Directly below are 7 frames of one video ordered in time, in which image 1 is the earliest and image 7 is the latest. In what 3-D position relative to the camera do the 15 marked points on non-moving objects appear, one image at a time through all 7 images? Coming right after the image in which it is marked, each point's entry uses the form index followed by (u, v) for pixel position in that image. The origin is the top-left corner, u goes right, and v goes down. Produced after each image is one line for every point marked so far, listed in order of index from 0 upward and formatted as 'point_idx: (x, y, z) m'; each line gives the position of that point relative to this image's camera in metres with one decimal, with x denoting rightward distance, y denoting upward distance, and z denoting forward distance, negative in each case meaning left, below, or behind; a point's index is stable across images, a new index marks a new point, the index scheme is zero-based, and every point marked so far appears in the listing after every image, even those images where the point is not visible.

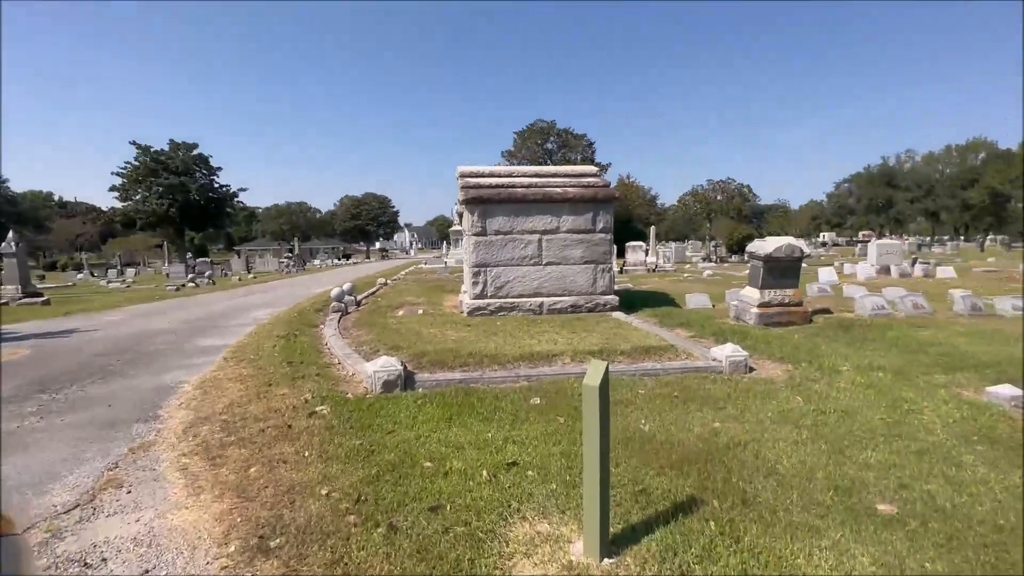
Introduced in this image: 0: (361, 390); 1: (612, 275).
0: (-1.6, -1.1, +5.0) m
1: (+2.1, +0.3, +9.8) m
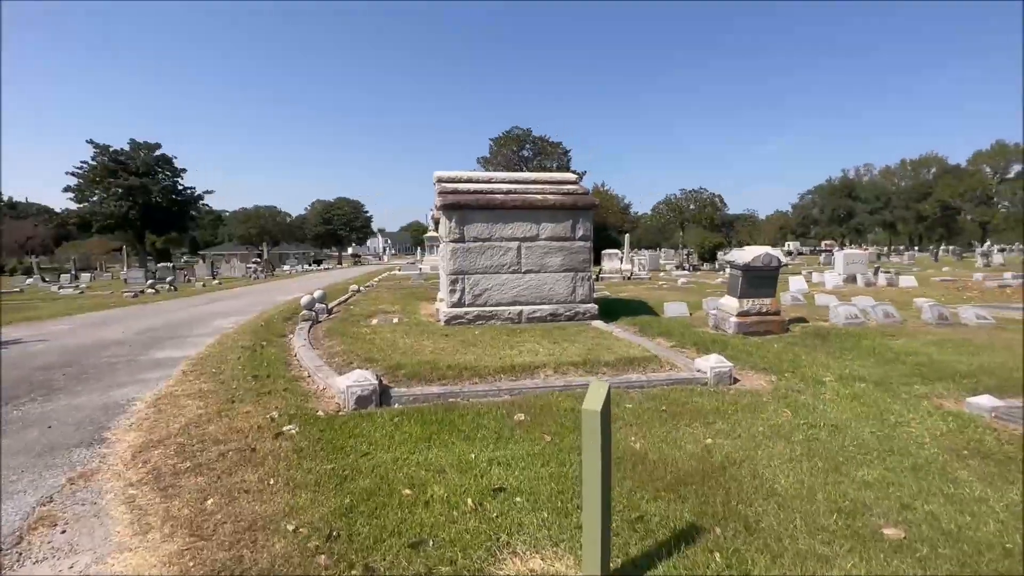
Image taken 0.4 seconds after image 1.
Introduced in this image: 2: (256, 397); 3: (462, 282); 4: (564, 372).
0: (-1.8, -1.2, +4.7) m
1: (+1.6, +0.1, +9.7) m
2: (-2.6, -1.1, +4.7) m
3: (-1.0, +0.1, +9.3) m
4: (+0.6, -1.0, +5.6) m
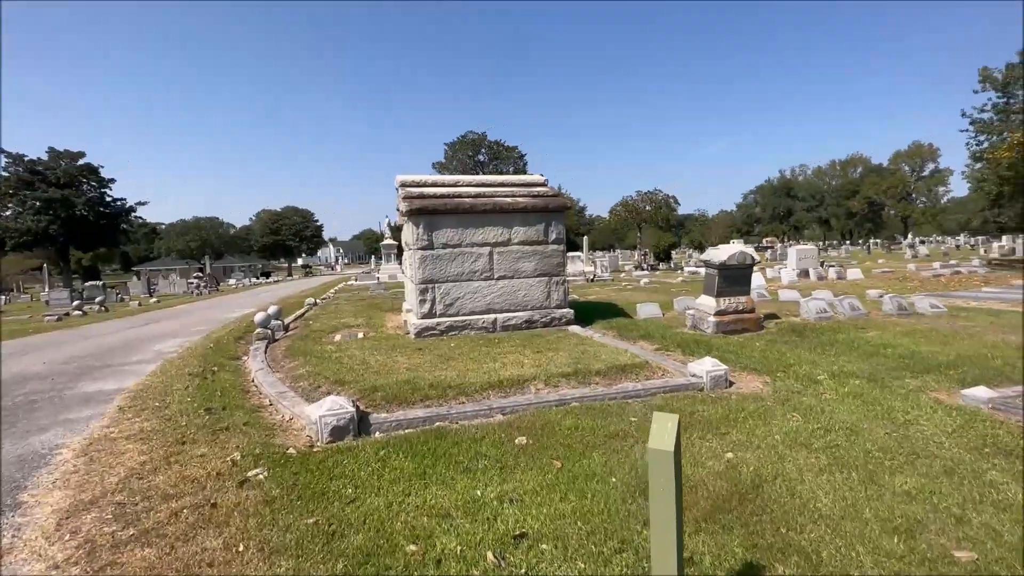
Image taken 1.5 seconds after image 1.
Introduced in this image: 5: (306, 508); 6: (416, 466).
0: (-1.8, -1.3, +4.1) m
1: (+1.1, 0.0, +9.5) m
2: (-2.6, -1.3, +4.1) m
3: (-1.5, -0.1, +8.7) m
4: (+0.5, -1.1, +5.2) m
5: (-1.2, -1.3, +2.9) m
6: (-0.7, -1.3, +3.4) m
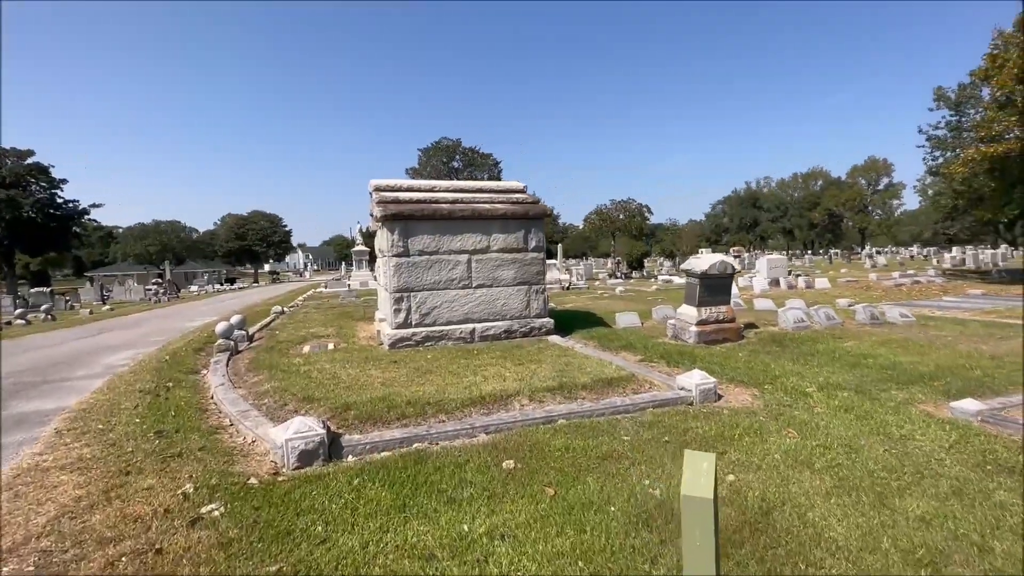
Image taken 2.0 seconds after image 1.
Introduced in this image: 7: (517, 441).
0: (-1.9, -1.4, +3.7) m
1: (+0.7, -0.2, +9.2) m
2: (-2.7, -1.4, +3.6) m
3: (-1.9, -0.2, +8.4) m
4: (+0.3, -1.2, +5.0) m
5: (-1.3, -1.4, +2.5) m
6: (-0.8, -1.4, +3.1) m
7: (0.0, -1.3, +3.9) m
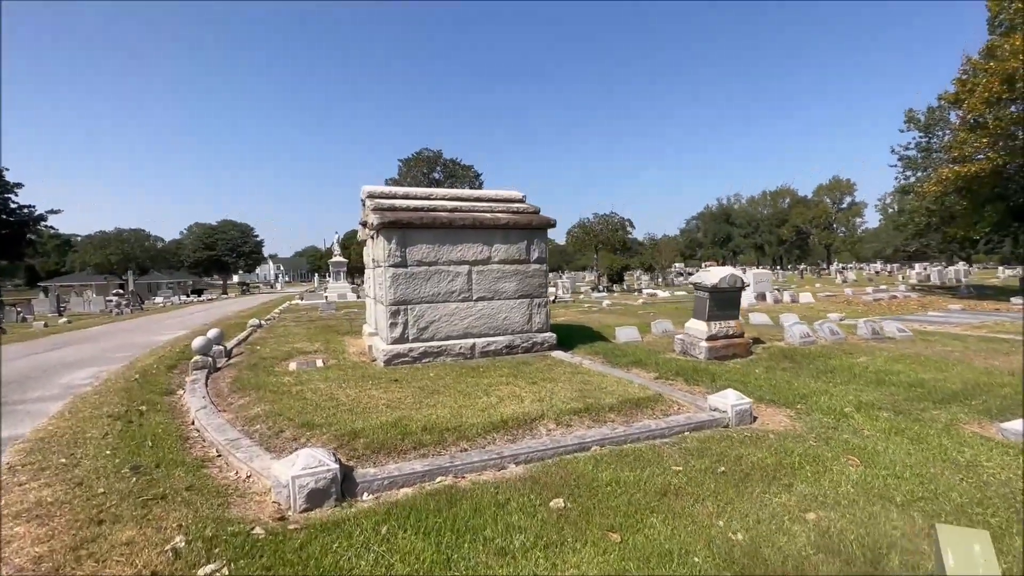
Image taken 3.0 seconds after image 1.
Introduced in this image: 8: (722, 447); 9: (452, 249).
0: (-1.6, -1.5, +3.2) m
1: (+0.7, -0.4, +8.9) m
2: (-2.4, -1.4, +3.1) m
3: (-1.8, -0.4, +7.9) m
4: (+0.5, -1.3, +4.6) m
5: (-0.9, -1.5, +2.0) m
6: (-0.4, -1.4, +2.6) m
7: (+0.3, -1.4, +3.5) m
8: (+1.8, -1.3, +4.0) m
9: (-1.0, +0.7, +8.2) m
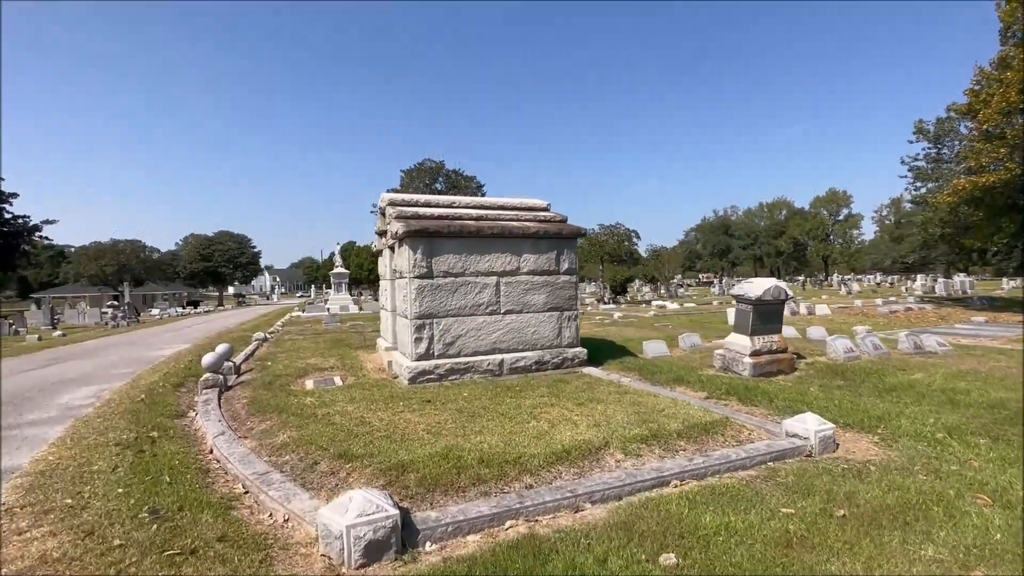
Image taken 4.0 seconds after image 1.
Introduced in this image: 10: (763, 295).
0: (-1.1, -1.6, +2.7) m
1: (+1.2, -0.6, +8.4) m
2: (-1.9, -1.5, +2.5) m
3: (-1.3, -0.6, +7.4) m
4: (+1.1, -1.4, +4.1) m
5: (-0.4, -1.5, +1.5) m
6: (+0.1, -1.5, +2.1) m
7: (+0.9, -1.5, +3.0) m
8: (+2.3, -1.4, +3.5) m
9: (-0.5, +0.5, +7.7) m
10: (+4.0, -0.1, +7.6) m
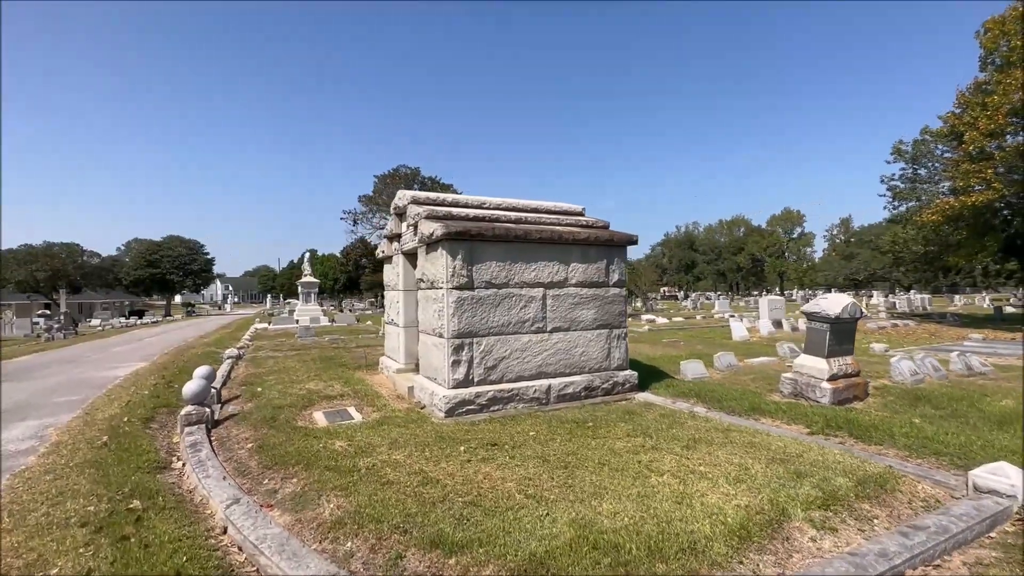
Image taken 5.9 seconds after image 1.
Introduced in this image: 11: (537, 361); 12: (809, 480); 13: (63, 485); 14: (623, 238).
0: (0.0, -1.6, +1.5) m
1: (+1.8, -0.9, +7.4) m
2: (-0.7, -1.6, +1.3) m
3: (-0.6, -0.8, +6.2) m
4: (+2.1, -1.6, +3.1) m
5: (+0.8, -1.5, +0.4) m
6: (+1.3, -1.6, +1.0) m
7: (+1.9, -1.6, +2.0) m
8: (+3.3, -1.6, +2.6) m
9: (+0.2, +0.3, +6.6) m
10: (+4.7, -0.4, +6.8) m
11: (+0.4, -1.0, +6.6) m
12: (+2.3, -1.5, +3.7) m
13: (-3.8, -1.6, +4.0) m
14: (+1.7, +0.8, +7.3) m
